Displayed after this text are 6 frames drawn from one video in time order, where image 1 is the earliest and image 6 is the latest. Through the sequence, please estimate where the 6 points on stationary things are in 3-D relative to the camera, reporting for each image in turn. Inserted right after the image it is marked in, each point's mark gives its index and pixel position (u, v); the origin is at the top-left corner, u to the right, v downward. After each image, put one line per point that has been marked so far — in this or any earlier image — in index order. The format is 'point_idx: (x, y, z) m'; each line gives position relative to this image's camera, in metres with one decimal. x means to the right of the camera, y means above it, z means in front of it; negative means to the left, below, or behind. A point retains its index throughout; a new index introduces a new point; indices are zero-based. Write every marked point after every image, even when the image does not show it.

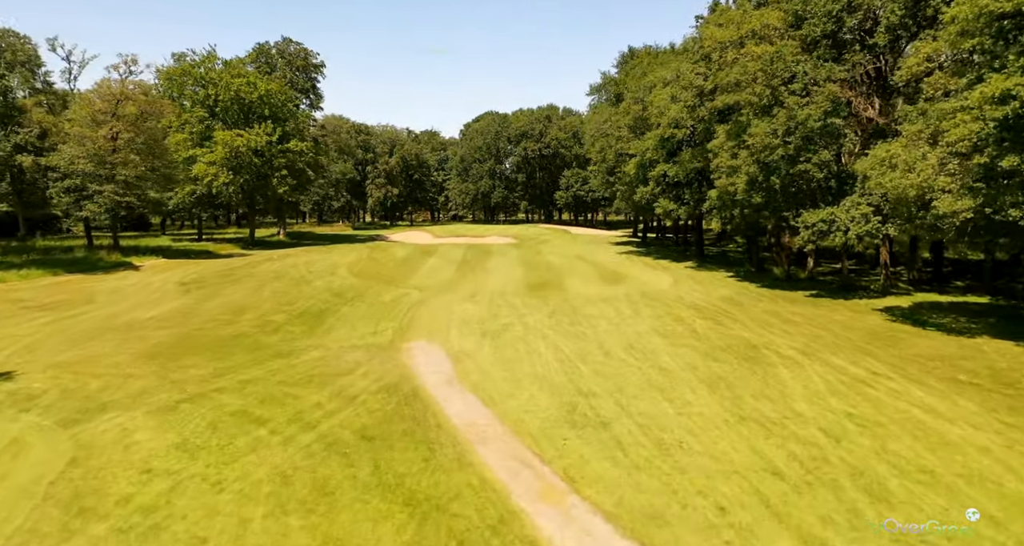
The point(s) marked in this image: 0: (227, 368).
0: (-7.0, -2.3, +14.3) m
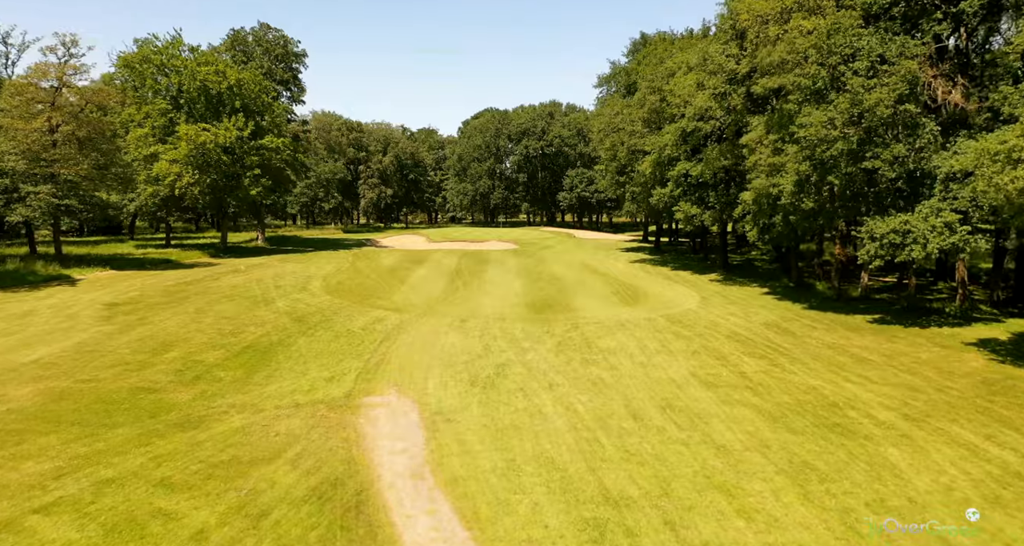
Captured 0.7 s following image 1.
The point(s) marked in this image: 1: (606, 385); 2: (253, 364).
0: (-7.0, -3.0, +9.9) m
1: (+2.4, -2.8, +14.7) m
2: (-7.0, -2.5, +15.8) m
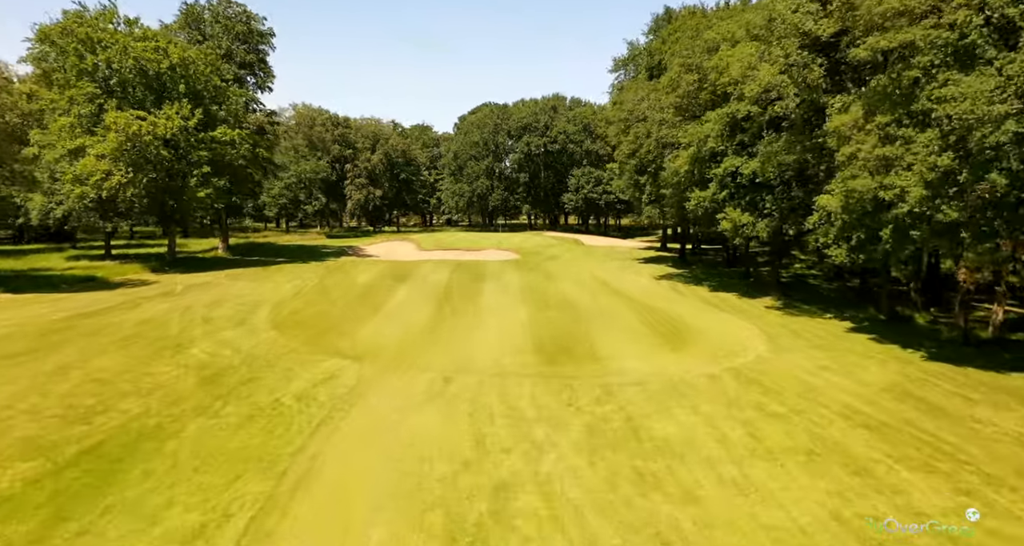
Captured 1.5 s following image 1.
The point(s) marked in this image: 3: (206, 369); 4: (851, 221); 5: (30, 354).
0: (-6.9, -4.0, +3.3) m
1: (+2.5, -3.8, +8.1) m
2: (-6.9, -3.5, +9.2) m
3: (-8.2, -2.6, +15.6) m
4: (+10.3, +1.6, +17.8) m
5: (-13.3, -2.1, +15.9) m
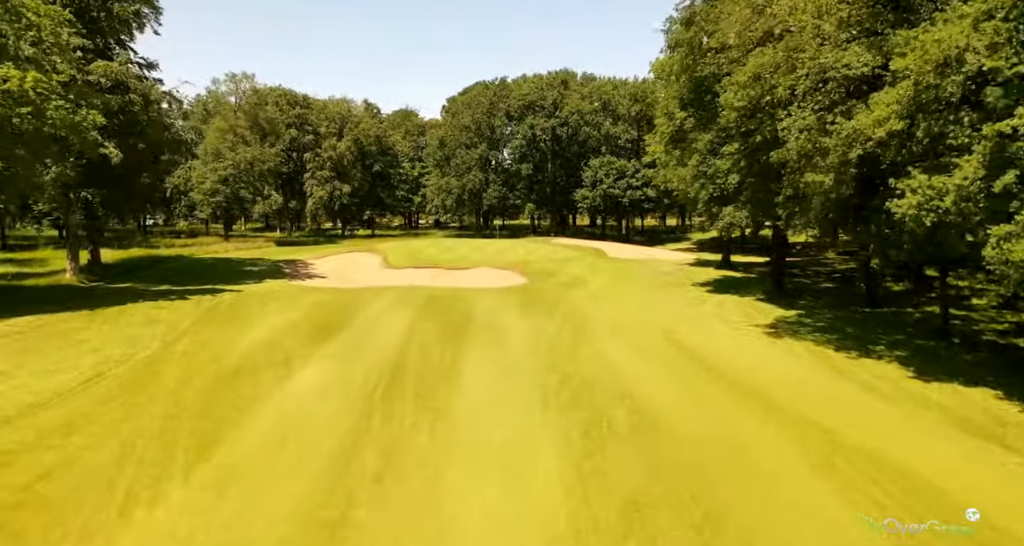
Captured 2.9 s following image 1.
0: (-6.6, -5.8, -11.3) m
1: (+2.8, -5.5, -6.5) m
2: (-6.6, -5.2, -5.4) m
3: (-8.0, -4.3, +1.0) m
4: (+10.6, -0.1, +3.2) m
5: (-13.0, -3.8, +1.2) m
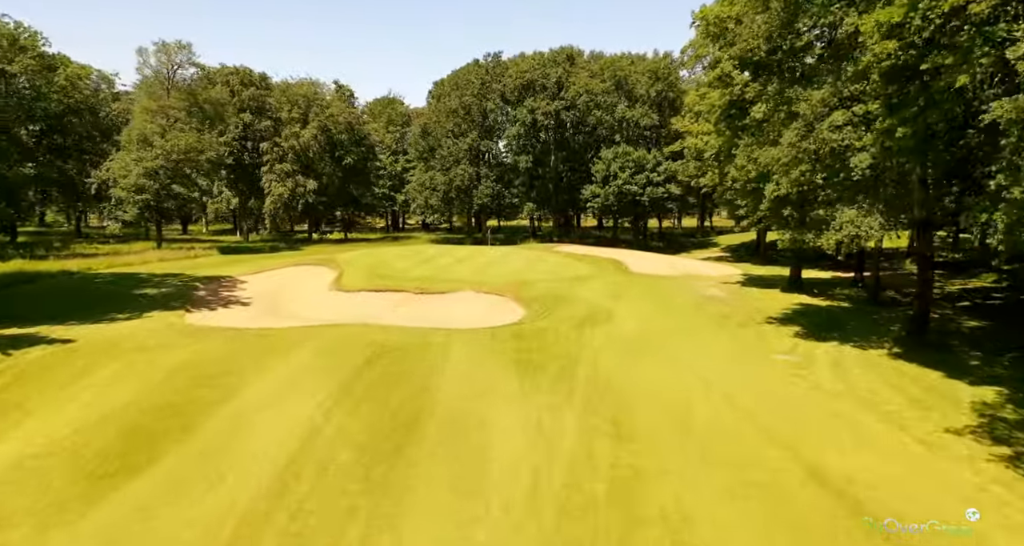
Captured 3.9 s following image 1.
0: (-6.8, -6.9, -21.2) m
1: (+2.6, -6.7, -16.3) m
2: (-6.7, -6.4, -15.3) m
3: (-8.2, -5.5, -8.9) m
4: (+10.4, -1.2, -6.6) m
5: (-13.2, -5.0, -8.7) m
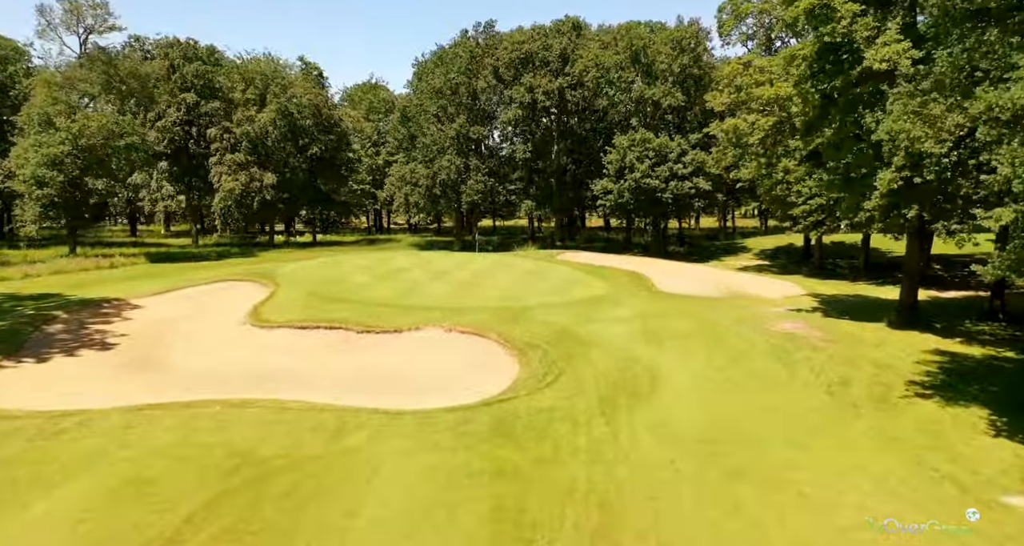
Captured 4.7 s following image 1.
0: (-7.1, -7.9, -29.7) m
1: (+2.3, -7.7, -24.9) m
2: (-7.1, -7.3, -23.8) m
3: (-8.5, -6.4, -17.5) m
4: (+10.0, -2.2, -15.1) m
5: (-13.5, -5.9, -17.2) m
